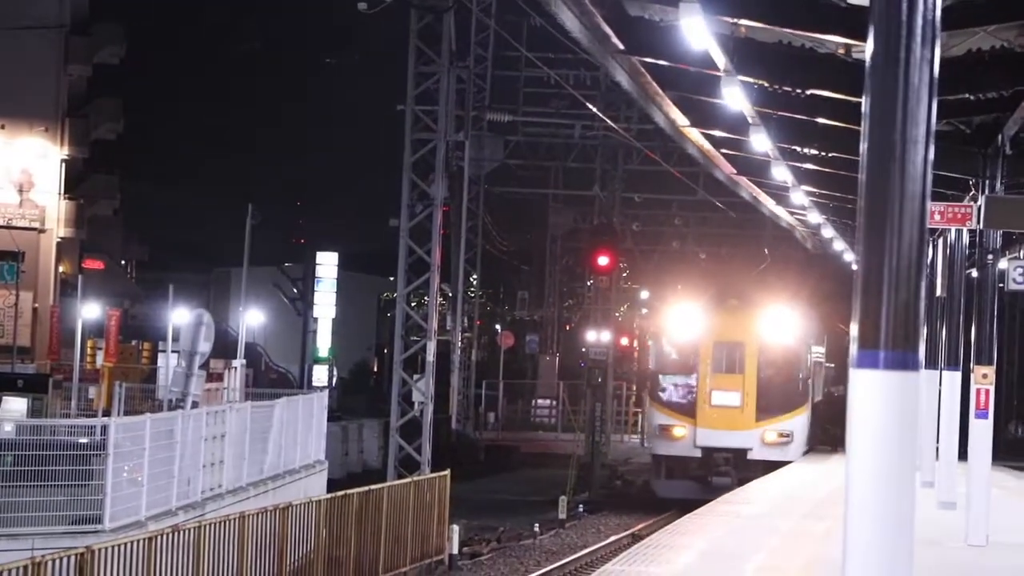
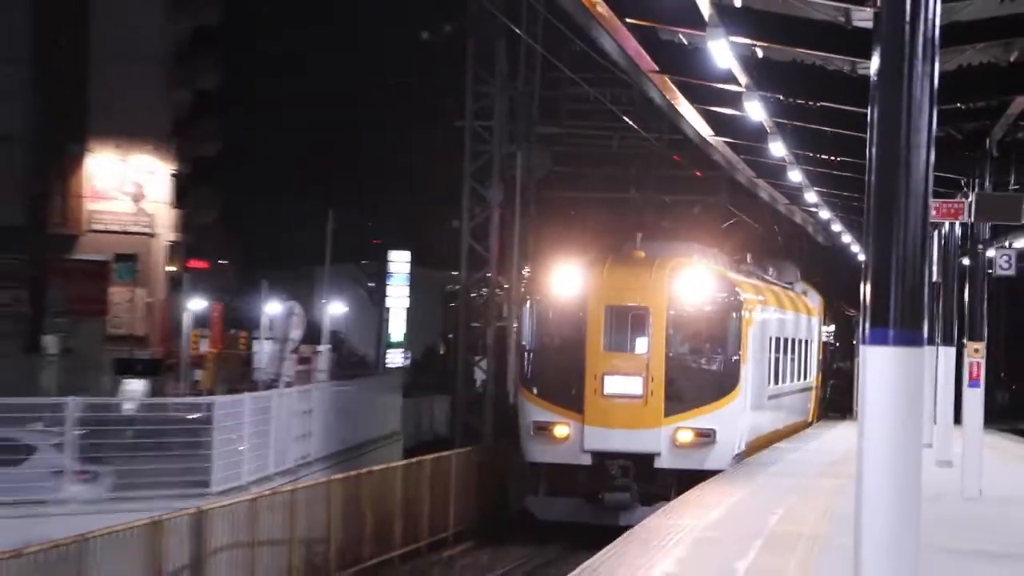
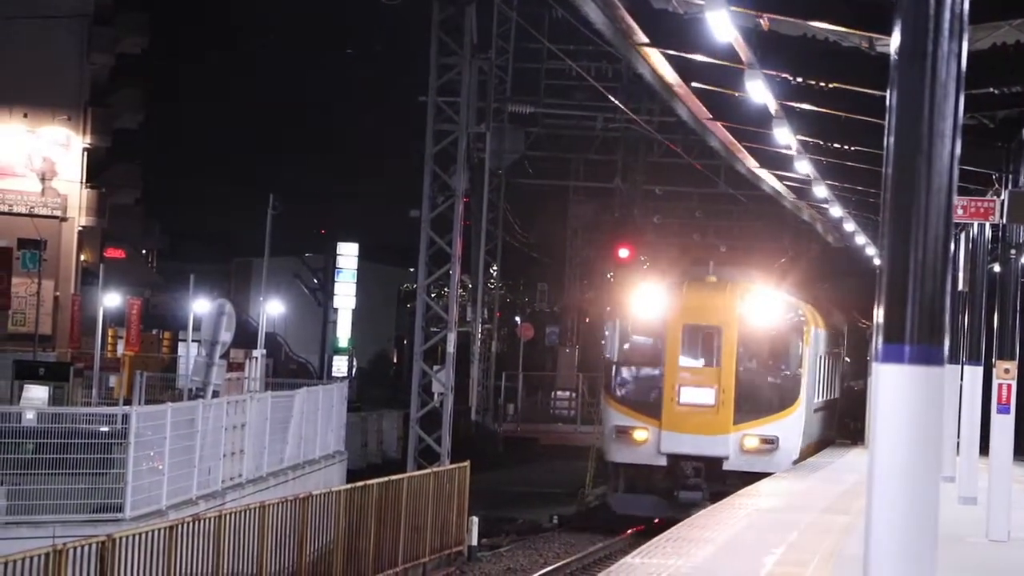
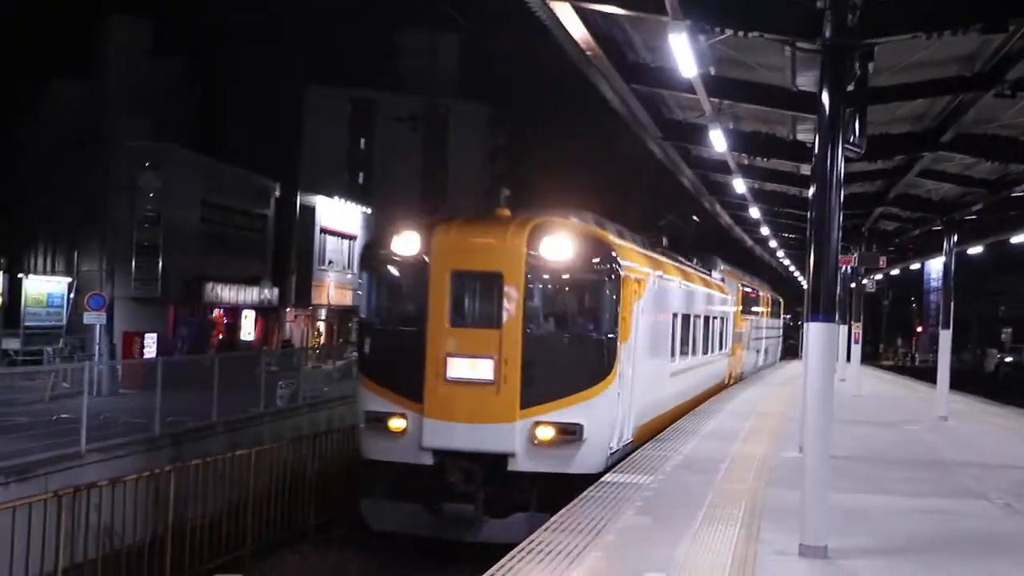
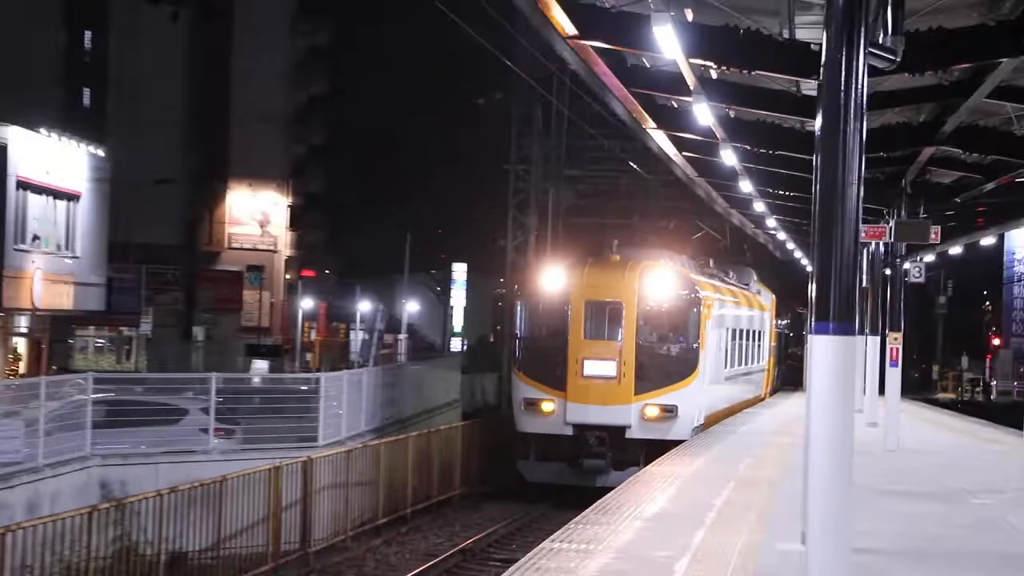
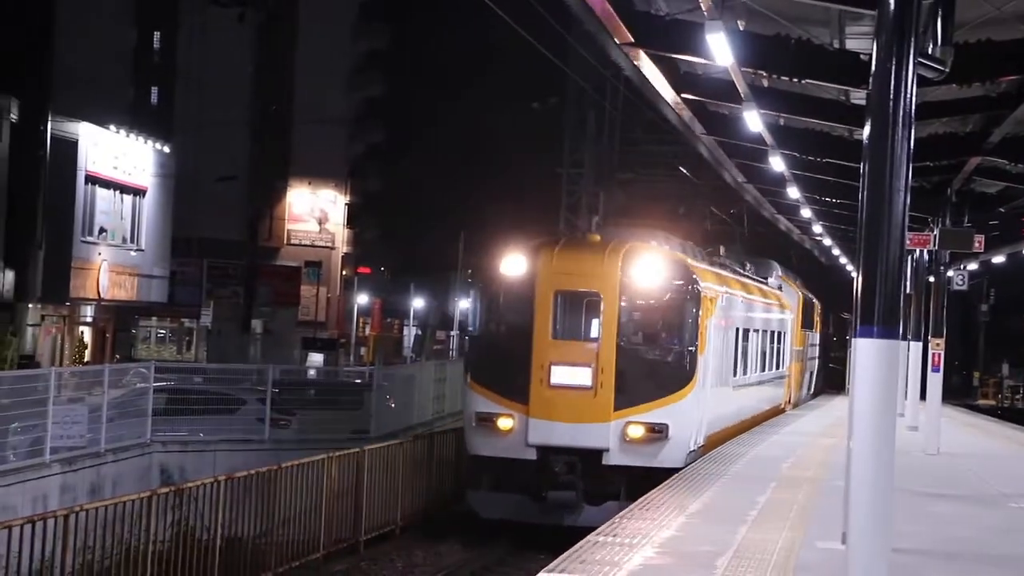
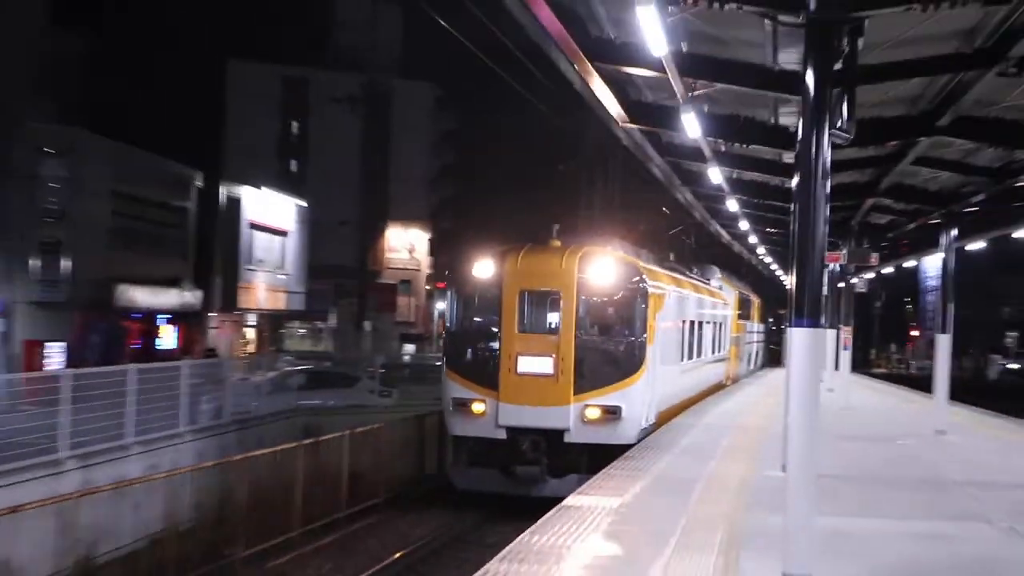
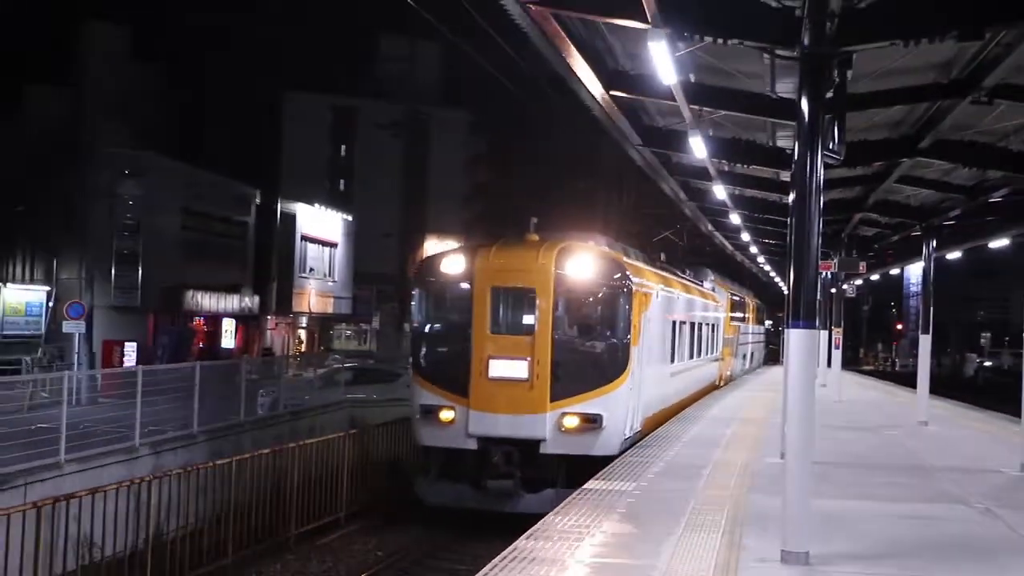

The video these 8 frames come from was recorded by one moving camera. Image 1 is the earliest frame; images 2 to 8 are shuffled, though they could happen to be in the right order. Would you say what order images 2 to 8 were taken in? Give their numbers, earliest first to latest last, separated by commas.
3, 2, 5, 6, 7, 8, 4
